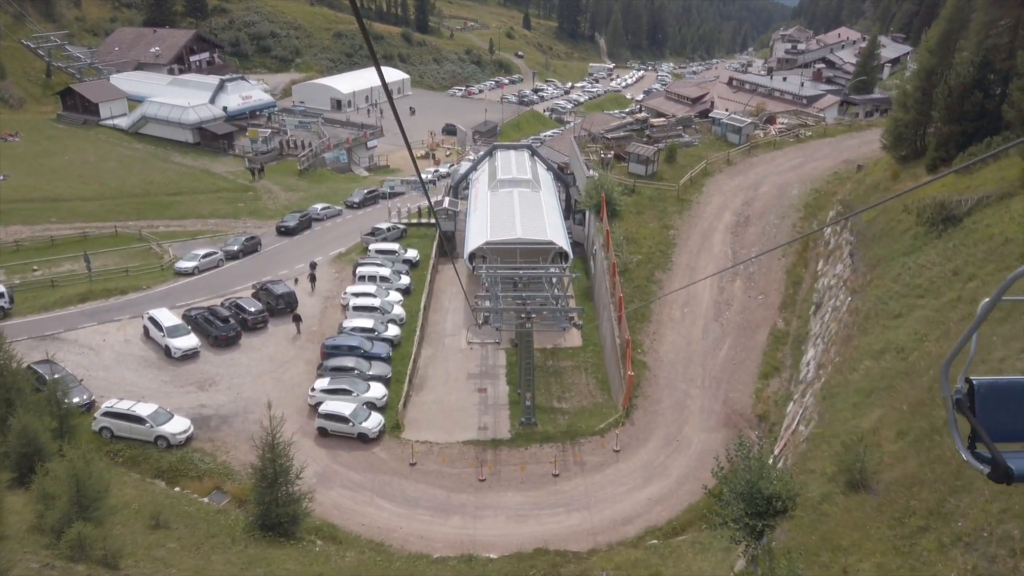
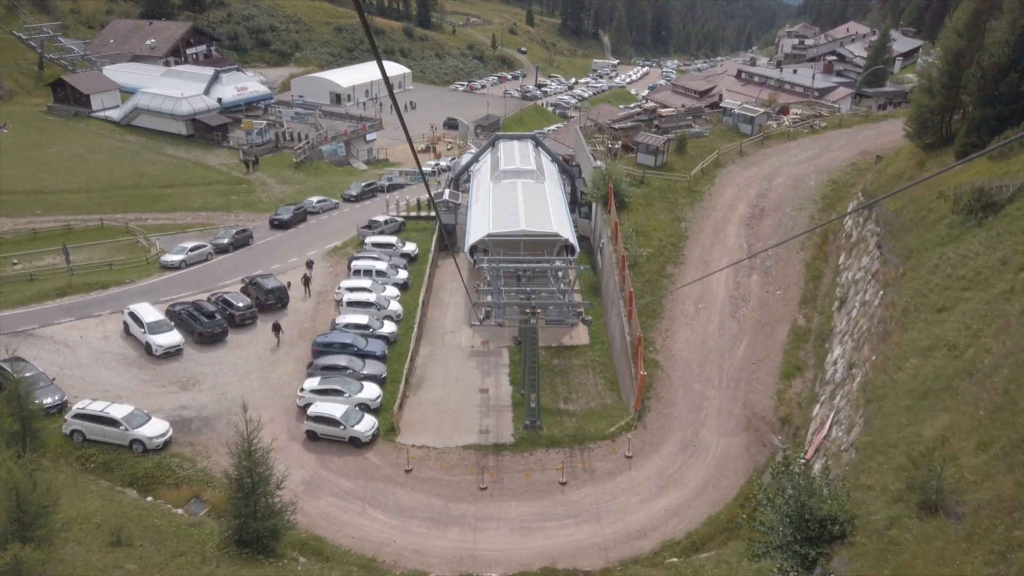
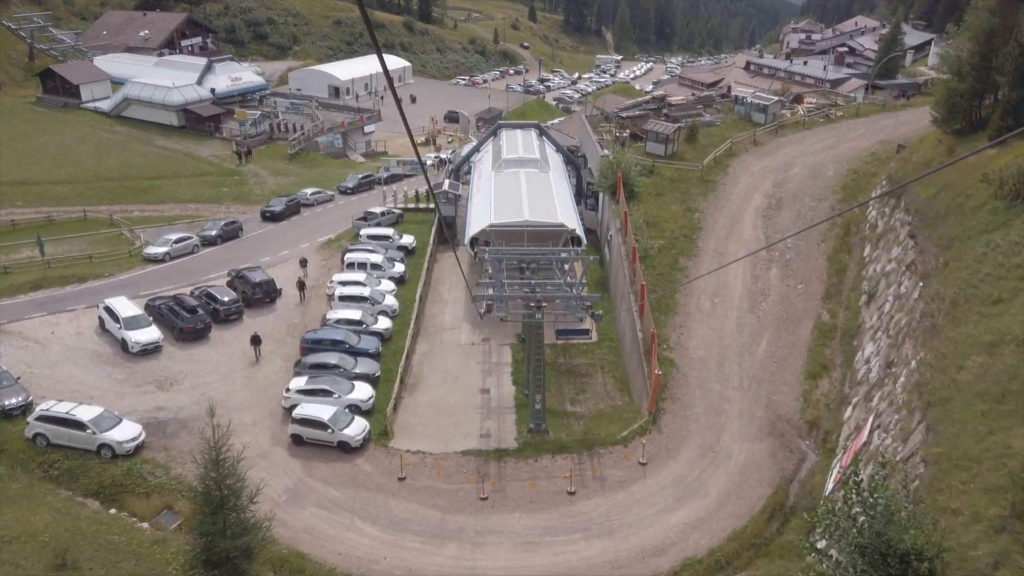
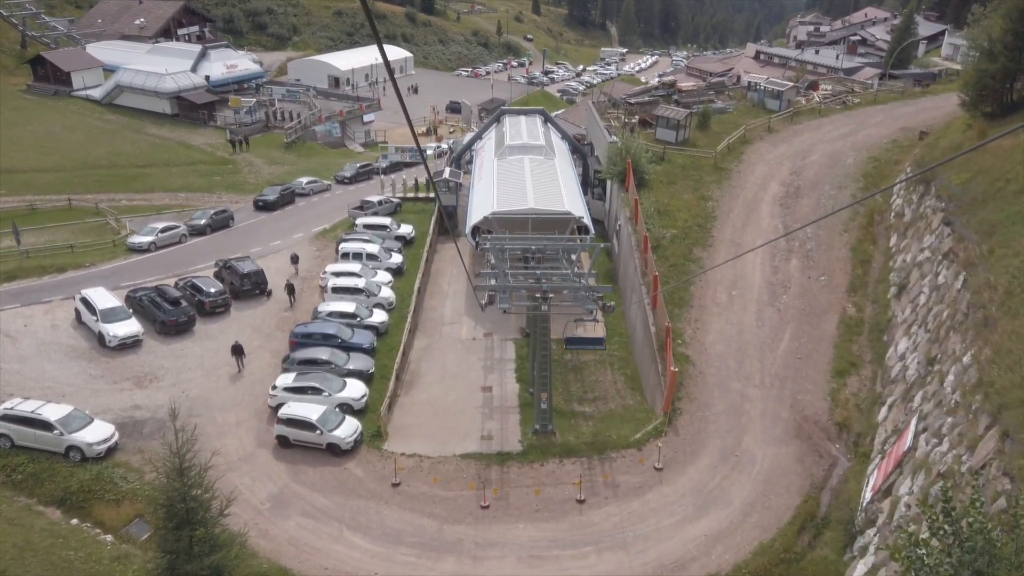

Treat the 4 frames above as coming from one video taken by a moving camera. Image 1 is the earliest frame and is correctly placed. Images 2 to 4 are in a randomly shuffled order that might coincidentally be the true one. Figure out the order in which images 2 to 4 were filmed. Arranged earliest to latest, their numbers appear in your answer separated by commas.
2, 3, 4
